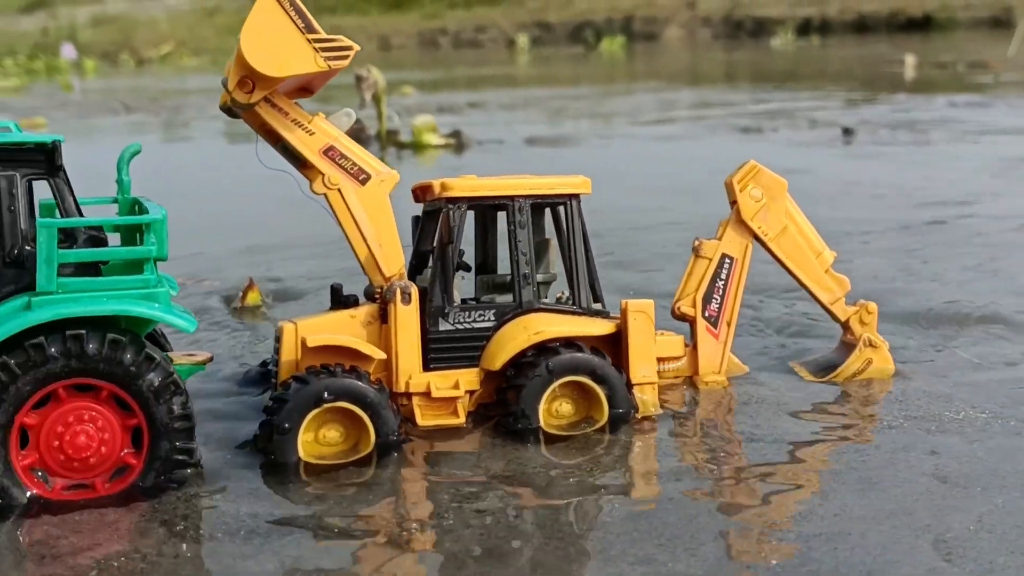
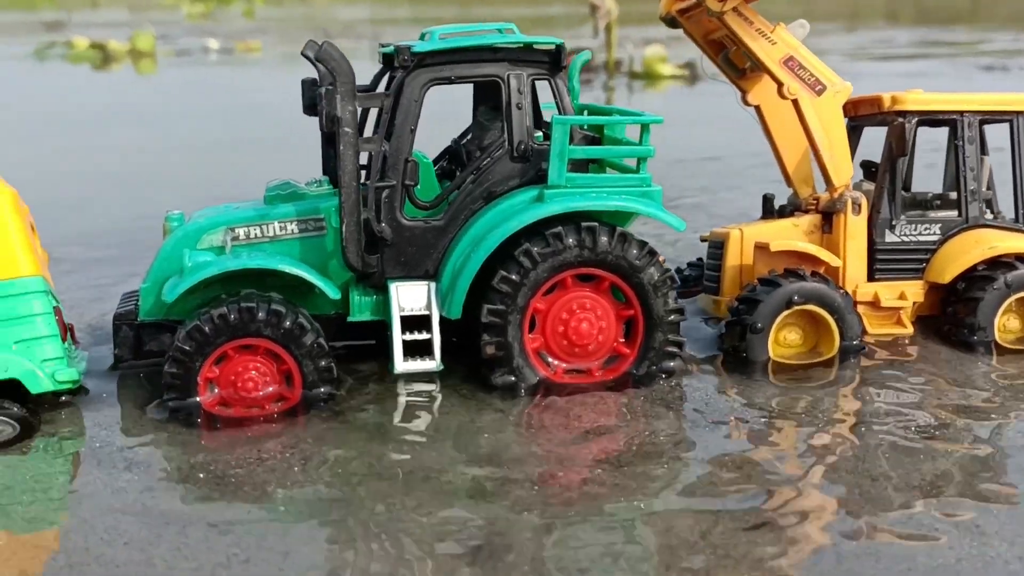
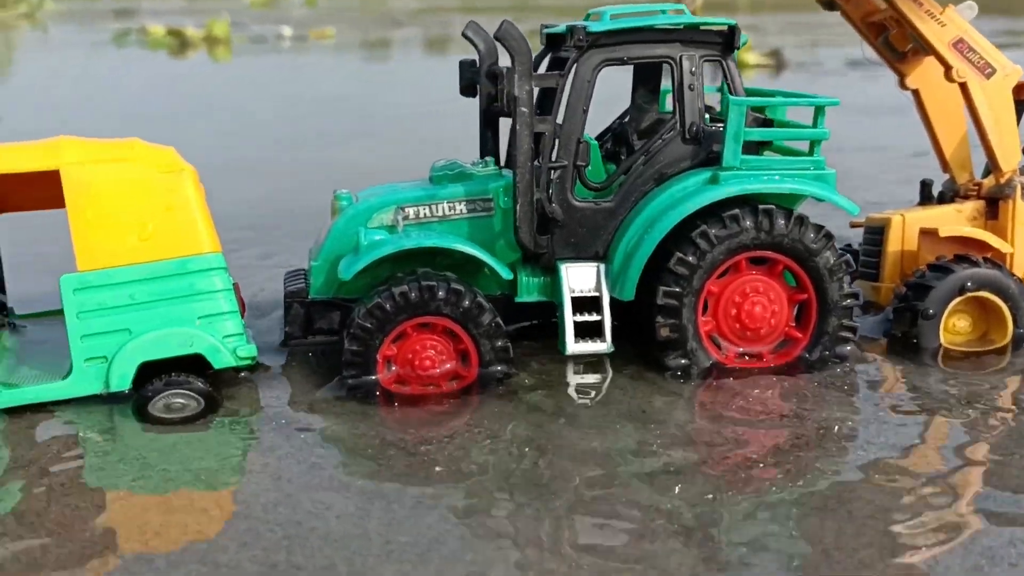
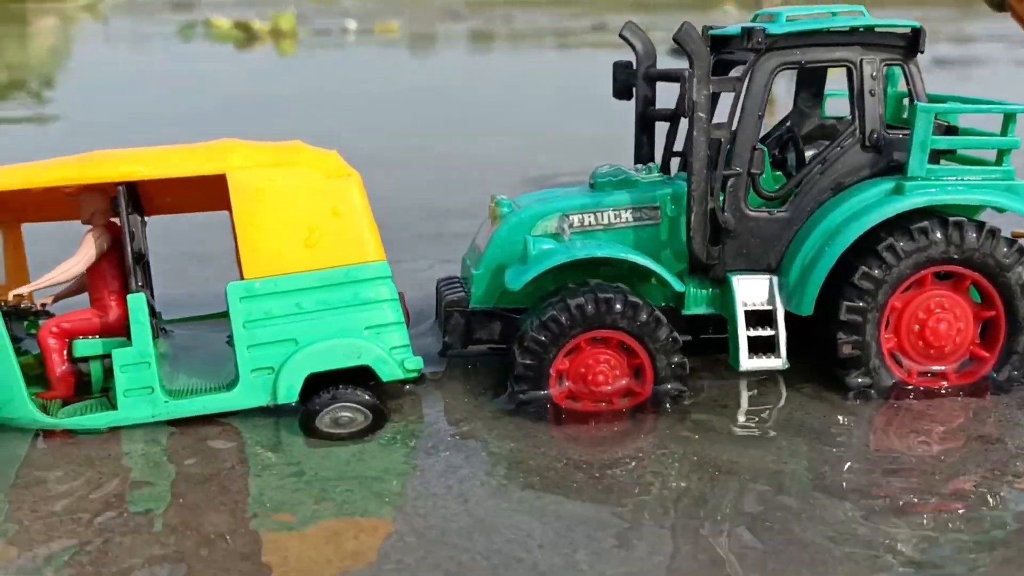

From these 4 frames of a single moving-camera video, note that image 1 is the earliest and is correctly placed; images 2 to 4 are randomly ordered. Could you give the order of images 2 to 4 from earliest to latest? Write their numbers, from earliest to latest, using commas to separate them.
2, 3, 4
